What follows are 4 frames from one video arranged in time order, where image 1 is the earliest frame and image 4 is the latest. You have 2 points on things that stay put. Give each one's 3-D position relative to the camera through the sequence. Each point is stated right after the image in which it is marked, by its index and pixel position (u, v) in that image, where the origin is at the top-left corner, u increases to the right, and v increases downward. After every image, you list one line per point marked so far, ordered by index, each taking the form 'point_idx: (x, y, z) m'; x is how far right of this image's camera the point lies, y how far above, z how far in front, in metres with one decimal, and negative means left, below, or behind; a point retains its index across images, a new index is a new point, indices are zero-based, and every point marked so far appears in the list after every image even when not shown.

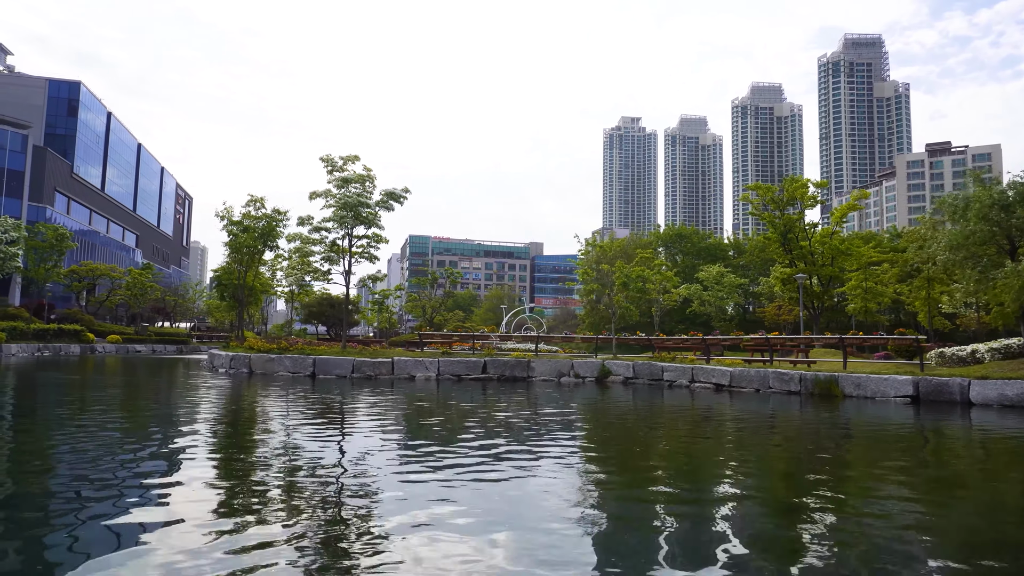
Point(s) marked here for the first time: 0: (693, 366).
0: (+4.9, -2.1, +19.7) m
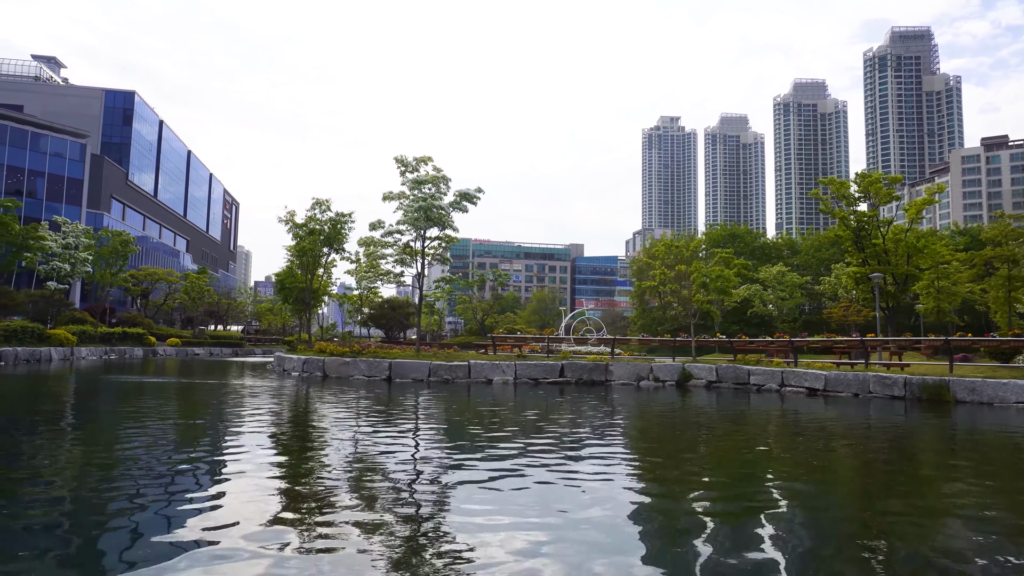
0: (+7.0, -2.1, +18.9) m
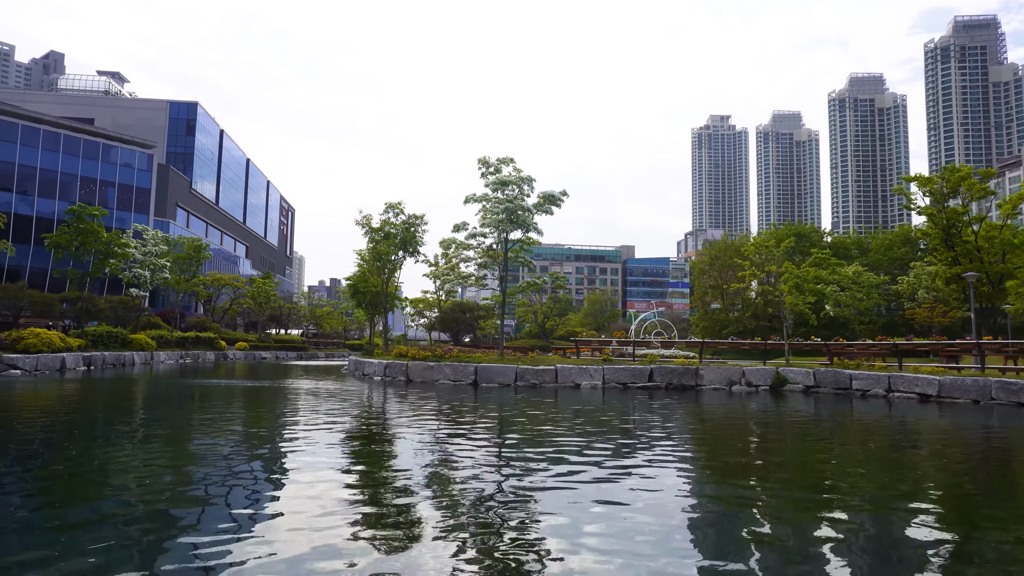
0: (+9.3, -2.1, +18.0) m
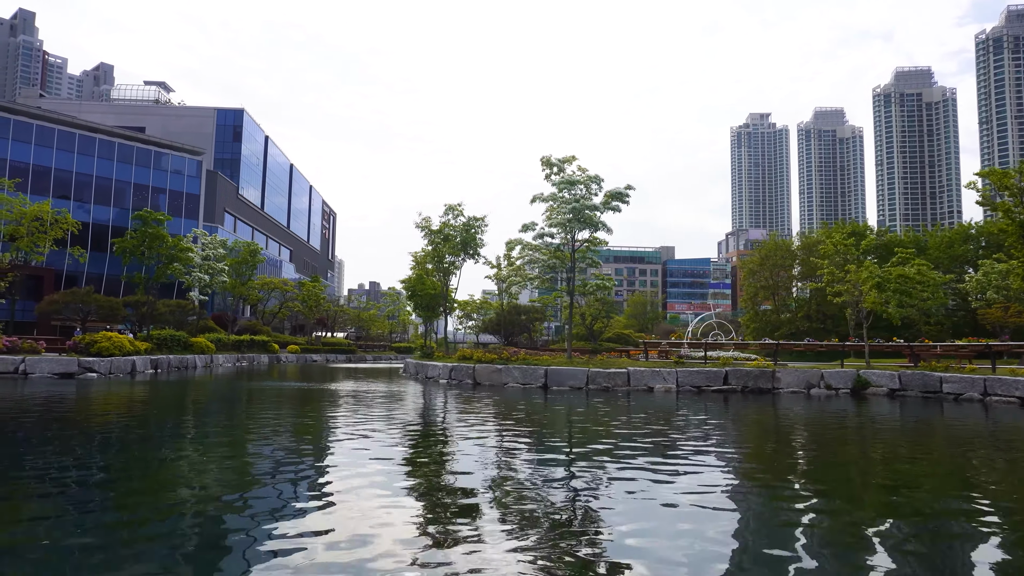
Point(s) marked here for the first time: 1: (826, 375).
0: (+11.1, -2.1, +17.1) m
1: (+8.4, -2.3, +19.5) m
